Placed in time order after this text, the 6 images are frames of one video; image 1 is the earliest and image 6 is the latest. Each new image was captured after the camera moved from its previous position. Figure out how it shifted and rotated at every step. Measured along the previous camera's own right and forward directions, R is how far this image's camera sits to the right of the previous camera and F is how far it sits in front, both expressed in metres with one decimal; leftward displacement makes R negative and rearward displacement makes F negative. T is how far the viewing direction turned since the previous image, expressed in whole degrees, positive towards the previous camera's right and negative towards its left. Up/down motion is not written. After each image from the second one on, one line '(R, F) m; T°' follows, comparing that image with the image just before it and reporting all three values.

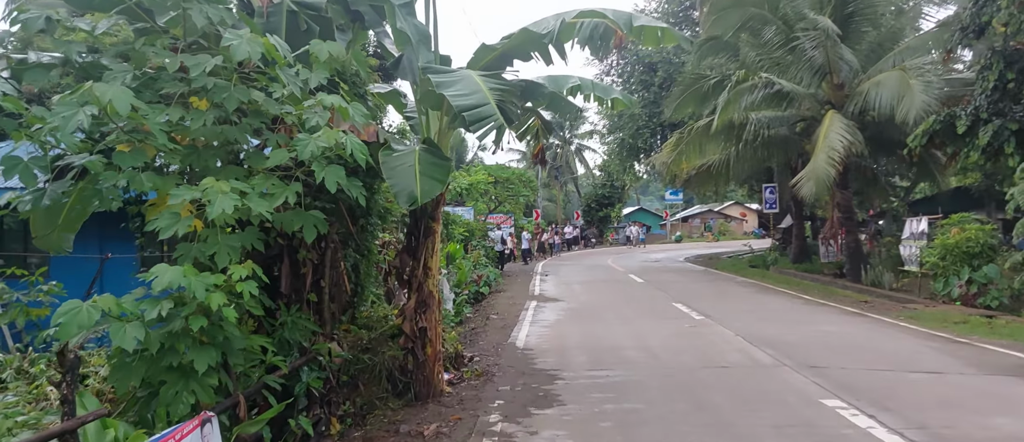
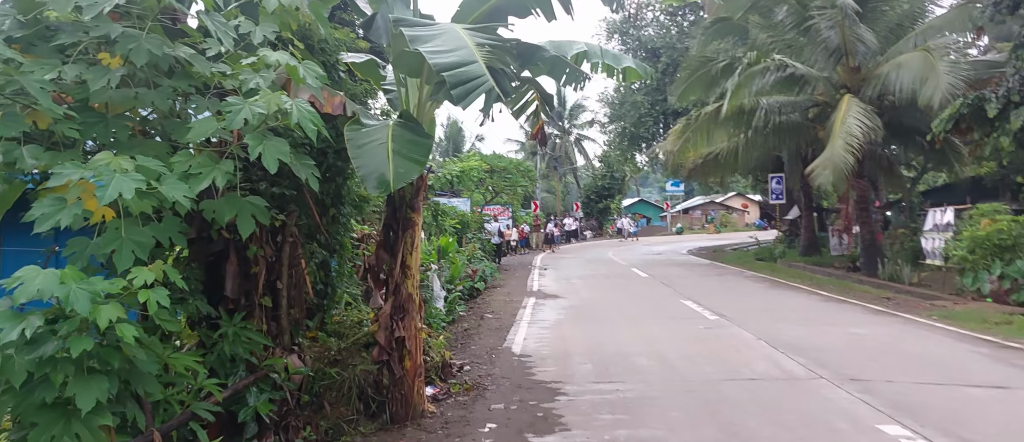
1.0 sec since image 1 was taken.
(0.0, +1.1) m; 0°
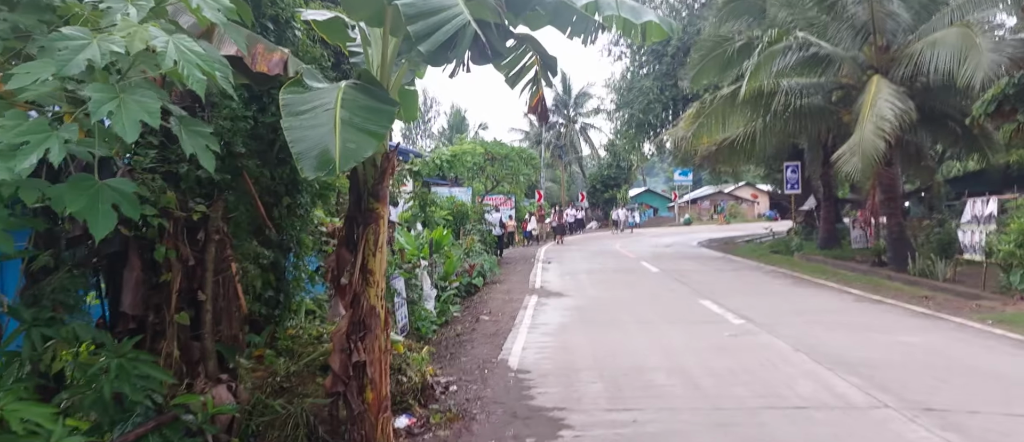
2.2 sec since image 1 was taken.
(+0.1, +1.2) m; 0°
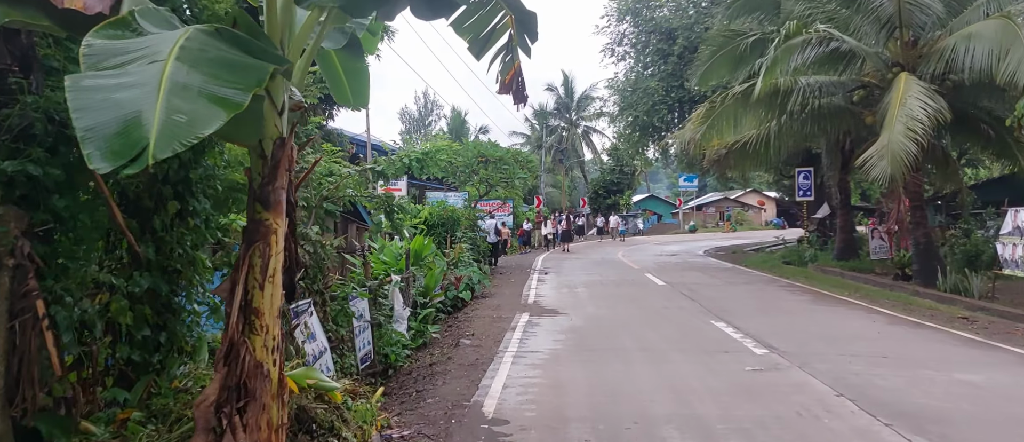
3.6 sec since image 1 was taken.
(+0.2, +1.4) m; 0°
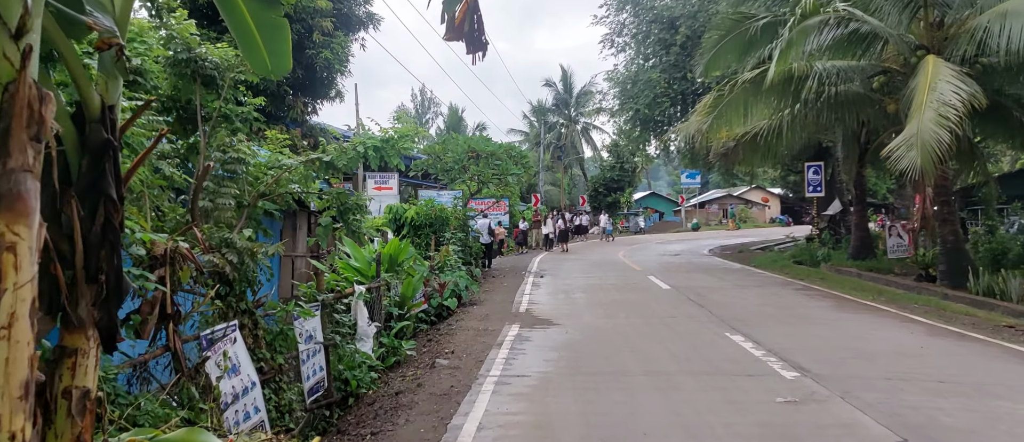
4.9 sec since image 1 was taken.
(+0.2, +1.3) m; 0°
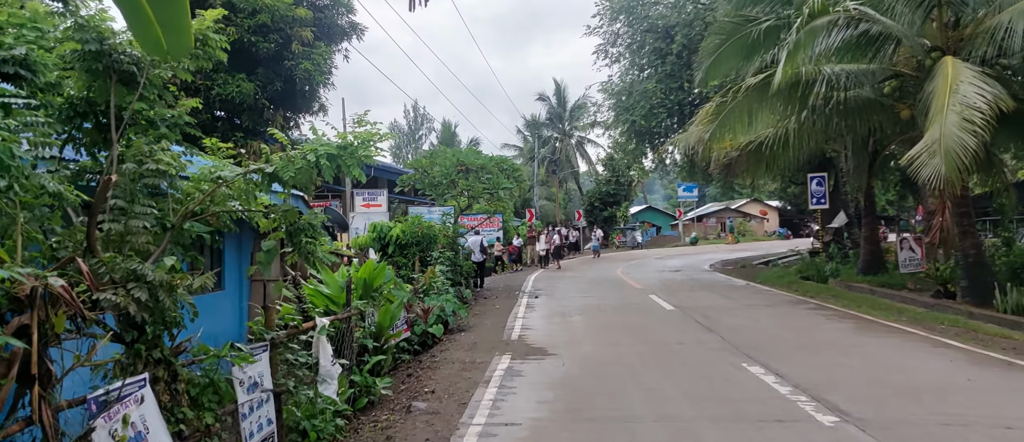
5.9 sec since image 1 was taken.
(+0.1, +1.1) m; 0°
